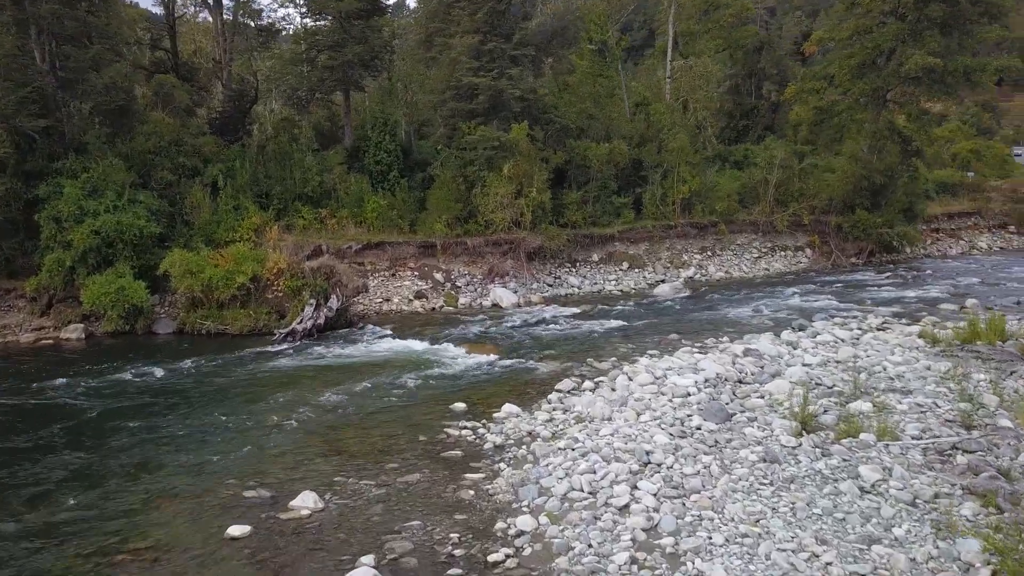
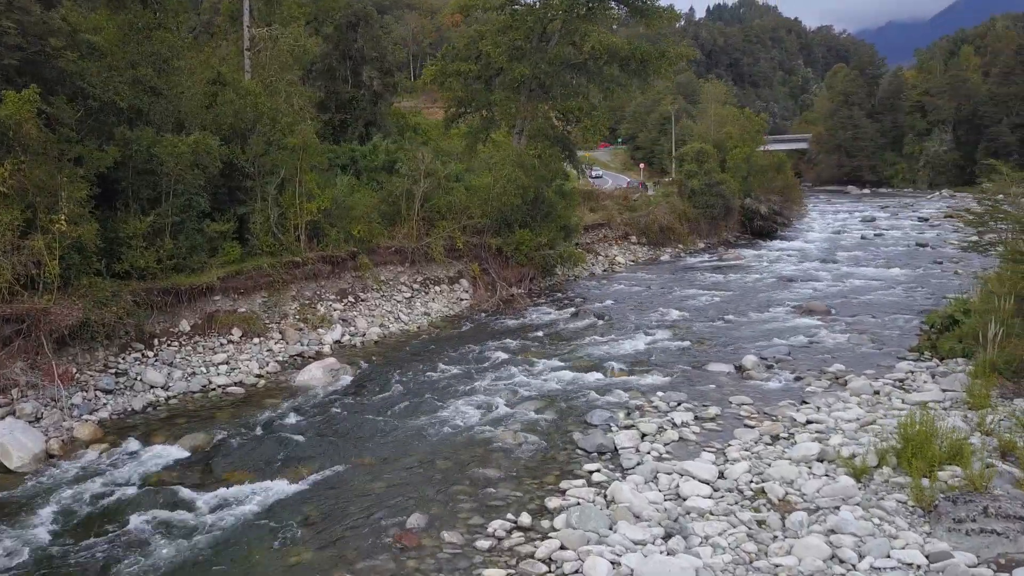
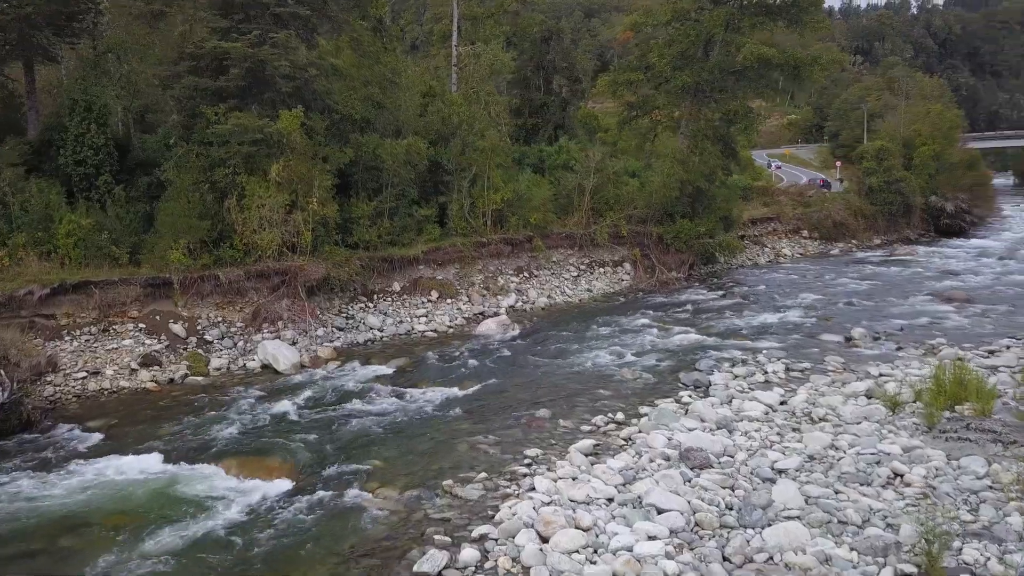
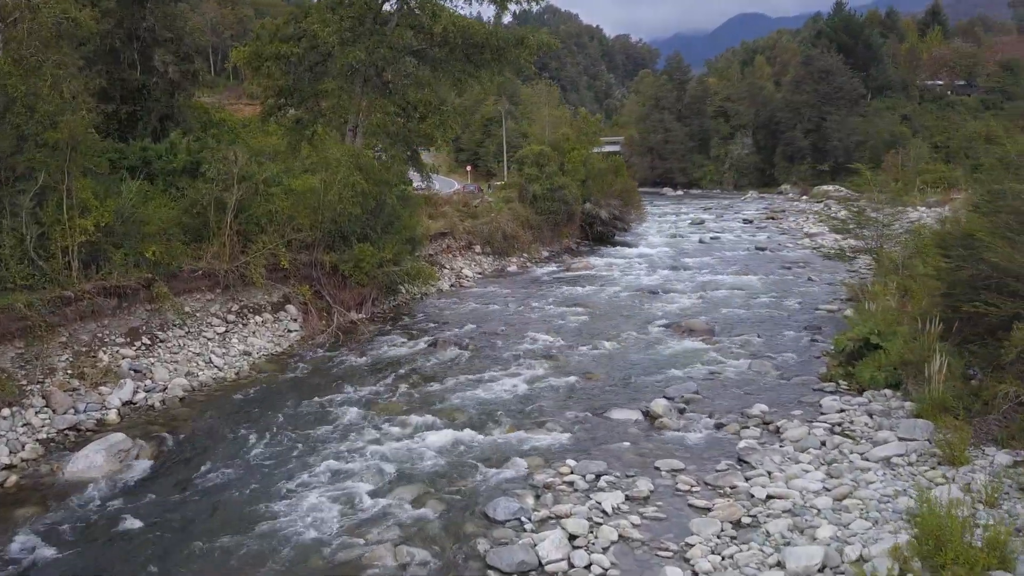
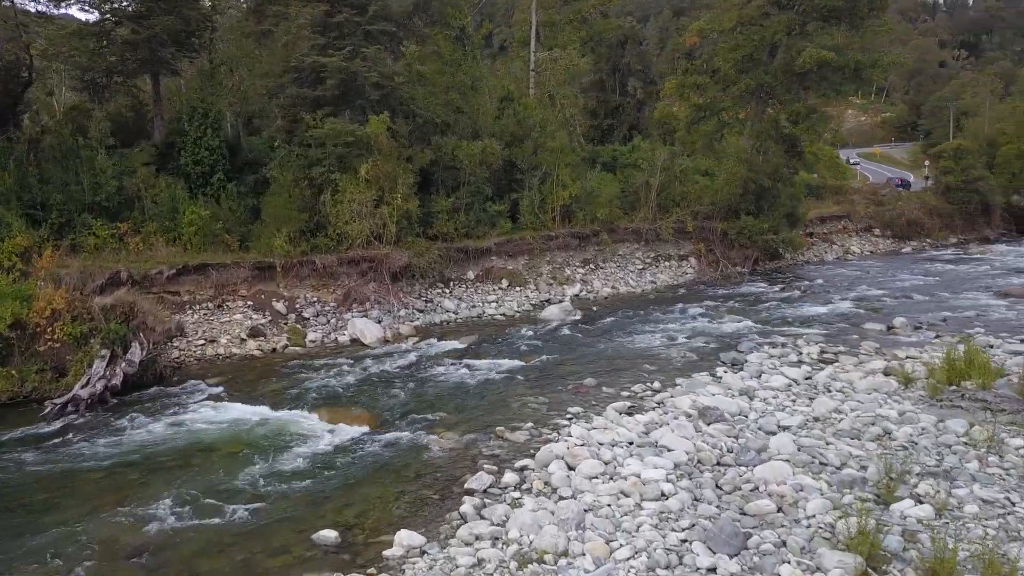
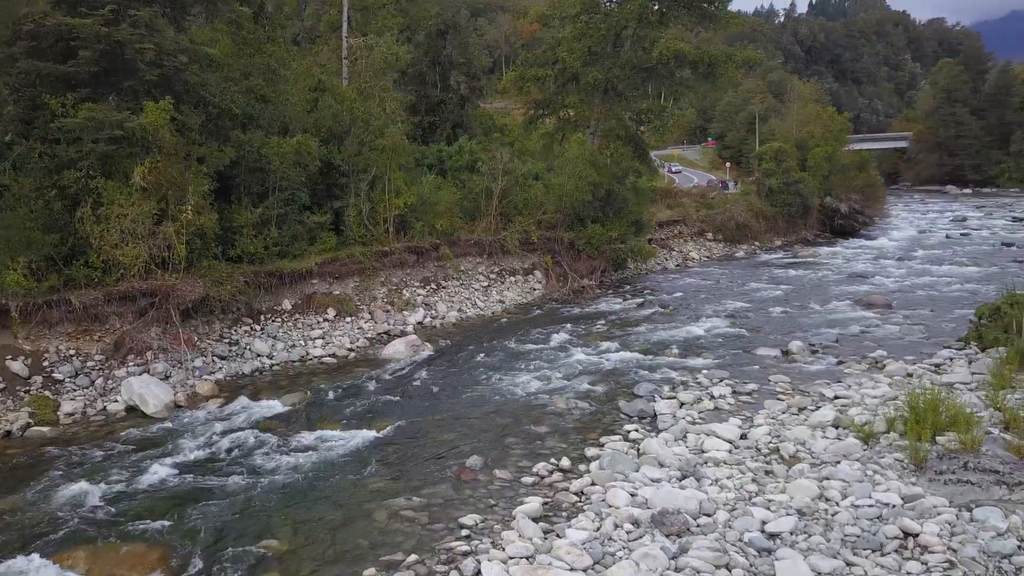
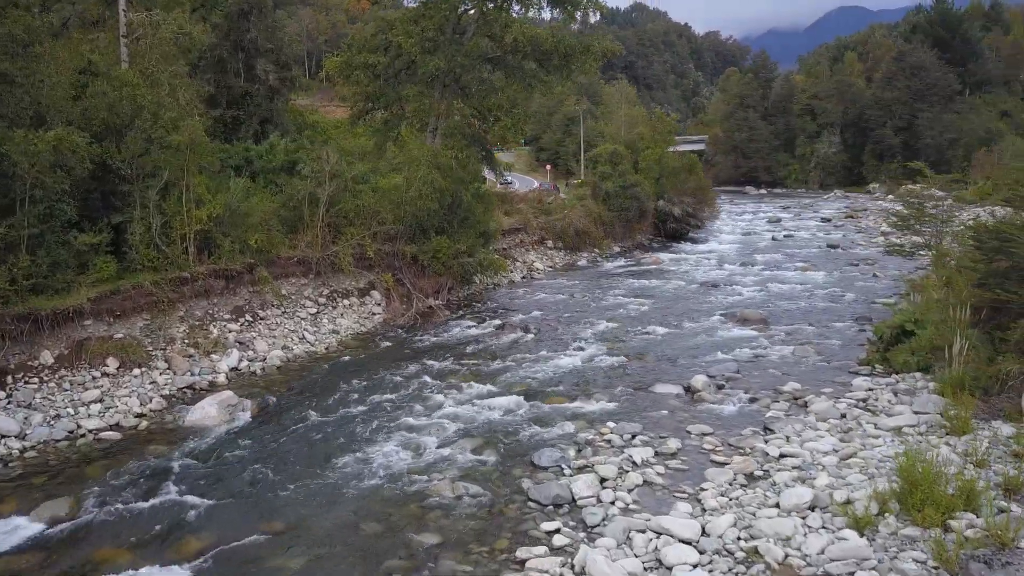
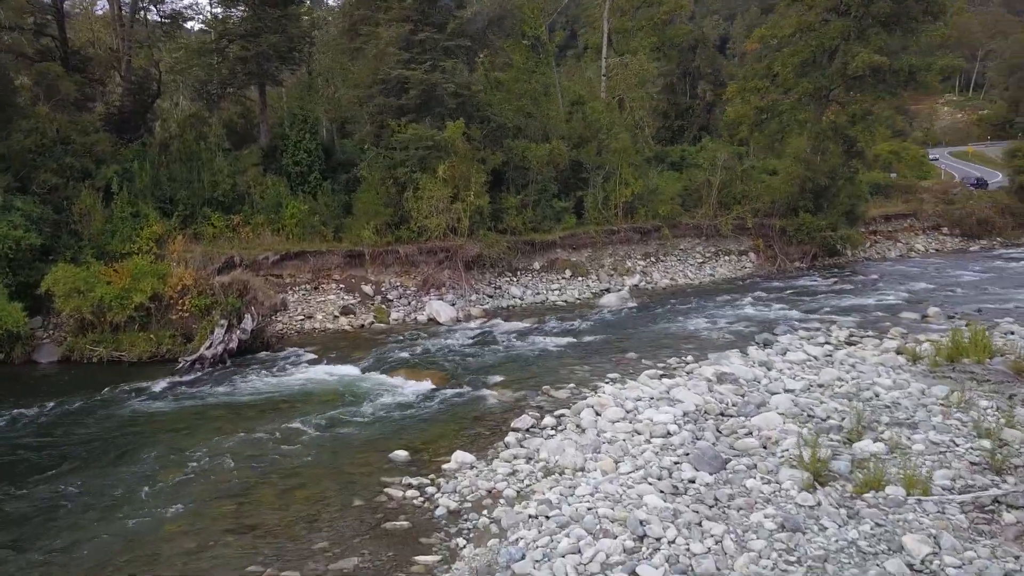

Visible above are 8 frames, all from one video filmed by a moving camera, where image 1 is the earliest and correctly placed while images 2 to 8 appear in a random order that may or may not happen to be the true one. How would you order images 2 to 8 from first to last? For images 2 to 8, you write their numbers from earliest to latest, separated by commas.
8, 5, 3, 6, 2, 7, 4
